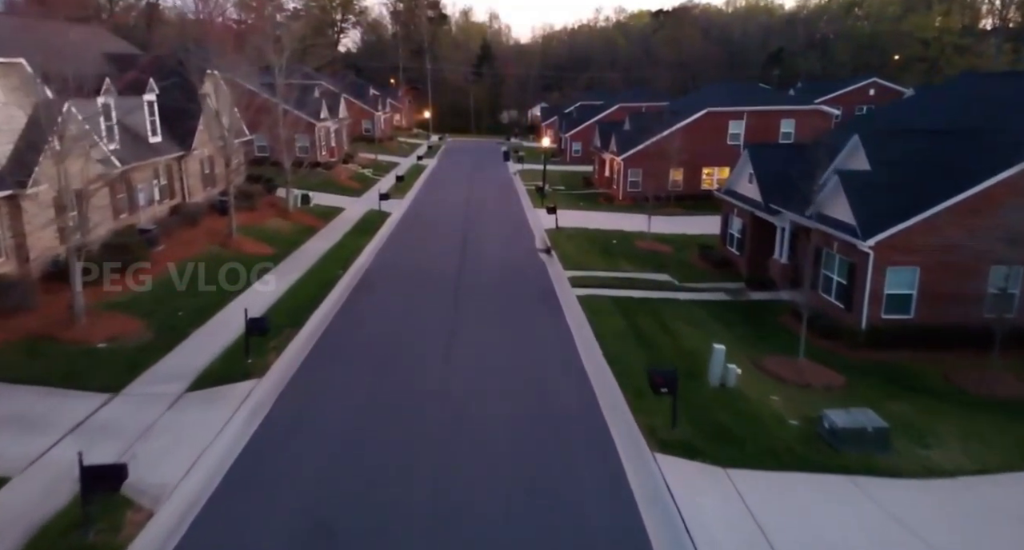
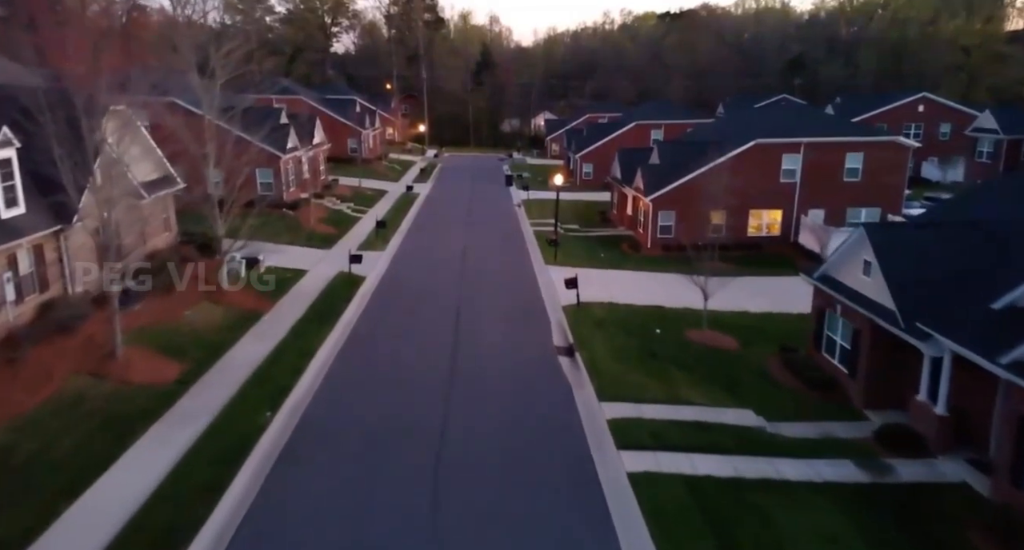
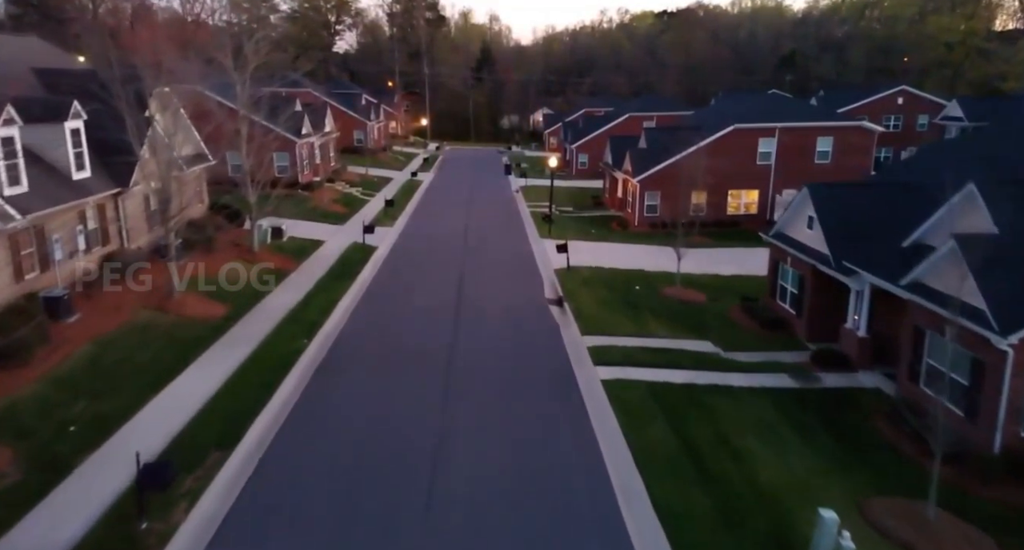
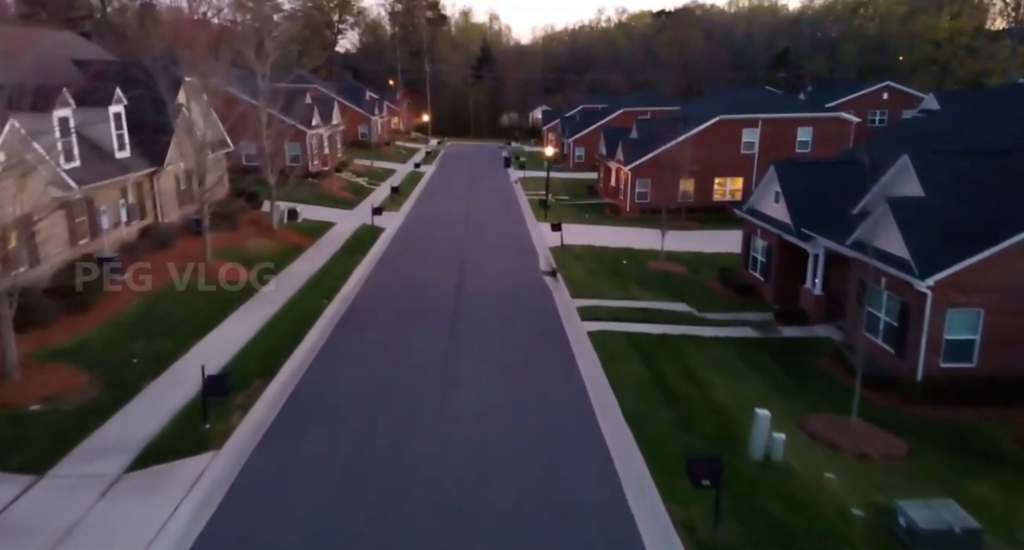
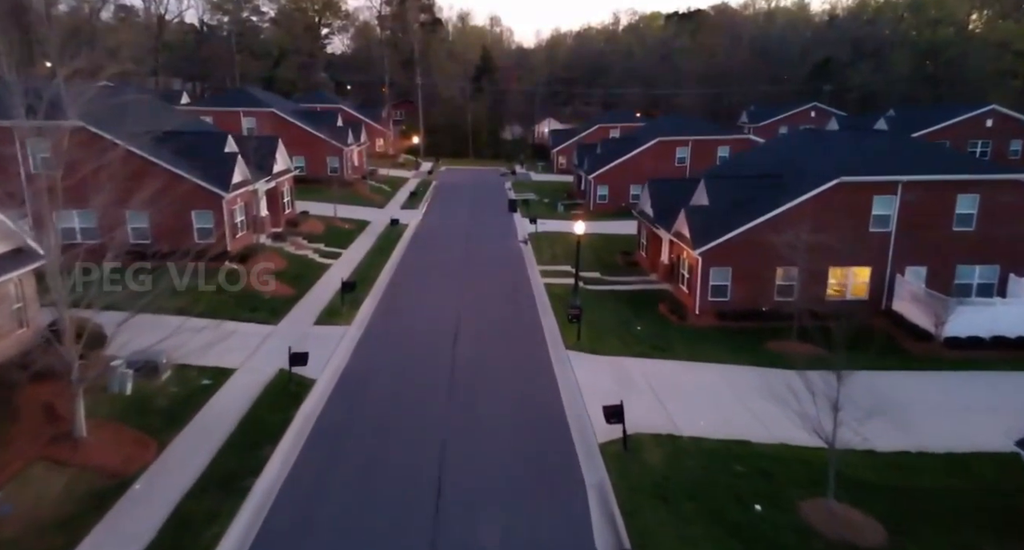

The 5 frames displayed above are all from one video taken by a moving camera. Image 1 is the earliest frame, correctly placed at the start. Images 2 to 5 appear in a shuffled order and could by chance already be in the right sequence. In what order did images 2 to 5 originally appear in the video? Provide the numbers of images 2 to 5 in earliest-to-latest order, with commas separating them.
4, 3, 2, 5
